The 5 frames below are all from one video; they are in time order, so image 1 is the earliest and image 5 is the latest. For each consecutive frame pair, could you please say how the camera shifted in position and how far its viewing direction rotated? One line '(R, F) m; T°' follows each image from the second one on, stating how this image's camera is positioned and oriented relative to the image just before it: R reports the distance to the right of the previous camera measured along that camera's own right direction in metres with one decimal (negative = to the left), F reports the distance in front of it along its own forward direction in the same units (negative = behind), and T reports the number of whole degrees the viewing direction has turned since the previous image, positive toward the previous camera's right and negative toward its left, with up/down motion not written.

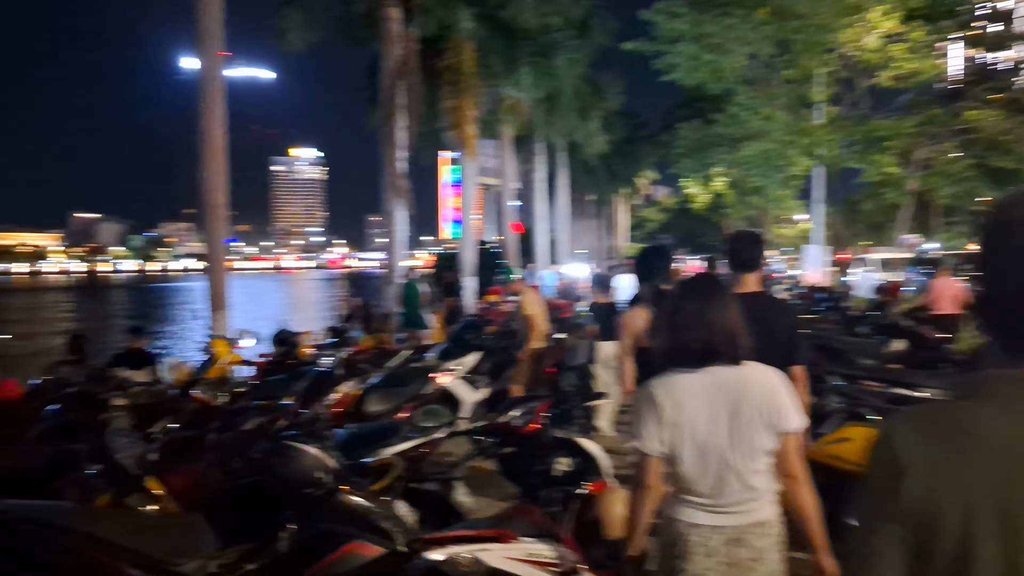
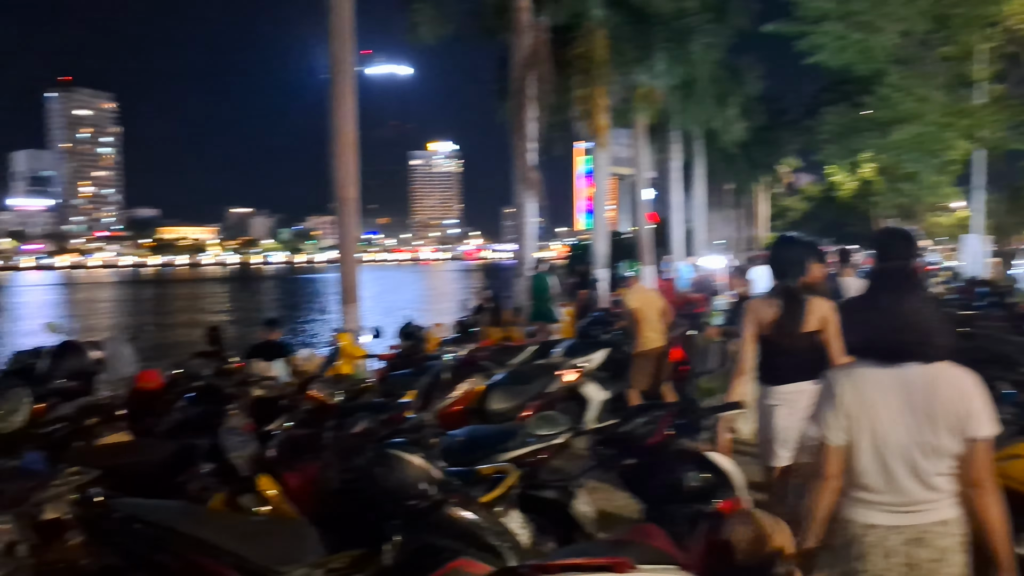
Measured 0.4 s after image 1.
(0.0, +0.2) m; -9°
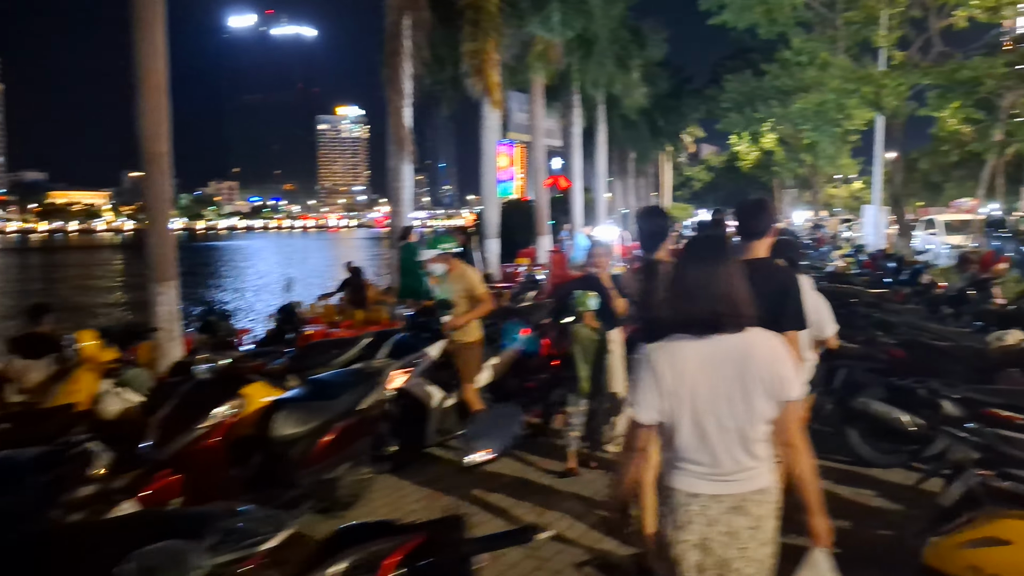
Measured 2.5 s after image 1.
(+0.6, +1.5) m; +6°
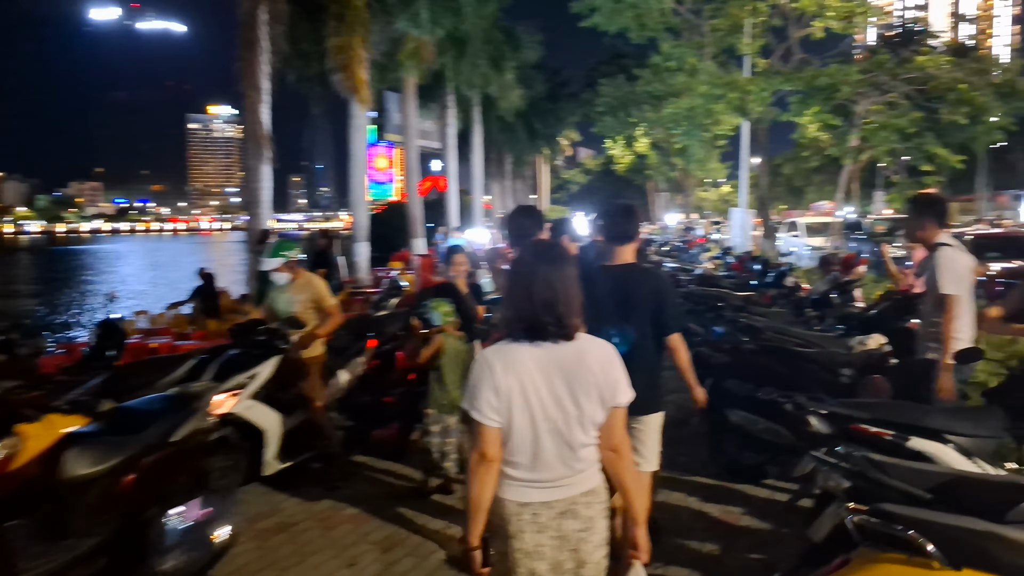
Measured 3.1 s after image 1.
(+0.2, +0.4) m; +8°
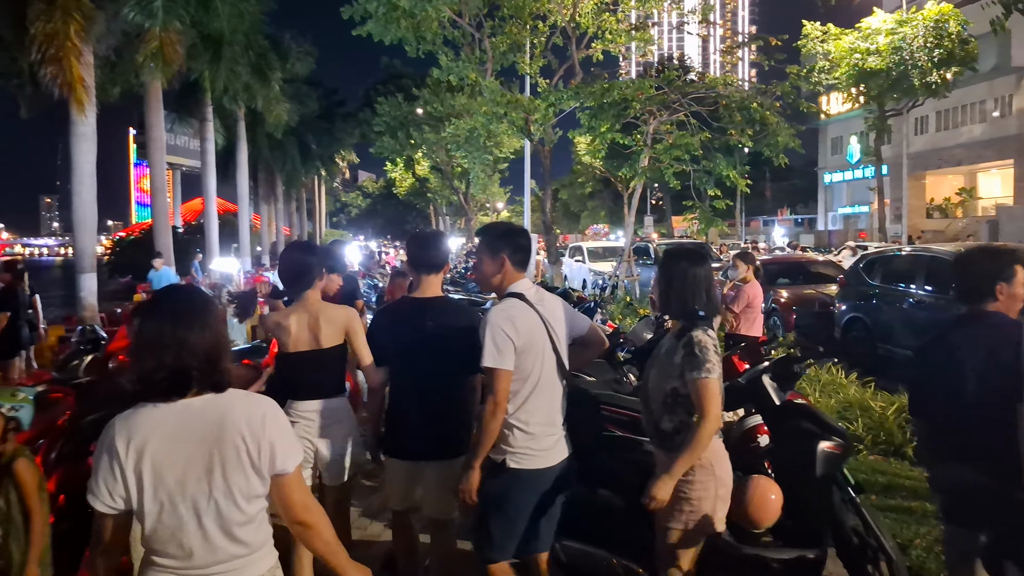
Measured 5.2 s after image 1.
(+0.3, +1.9) m; +14°
